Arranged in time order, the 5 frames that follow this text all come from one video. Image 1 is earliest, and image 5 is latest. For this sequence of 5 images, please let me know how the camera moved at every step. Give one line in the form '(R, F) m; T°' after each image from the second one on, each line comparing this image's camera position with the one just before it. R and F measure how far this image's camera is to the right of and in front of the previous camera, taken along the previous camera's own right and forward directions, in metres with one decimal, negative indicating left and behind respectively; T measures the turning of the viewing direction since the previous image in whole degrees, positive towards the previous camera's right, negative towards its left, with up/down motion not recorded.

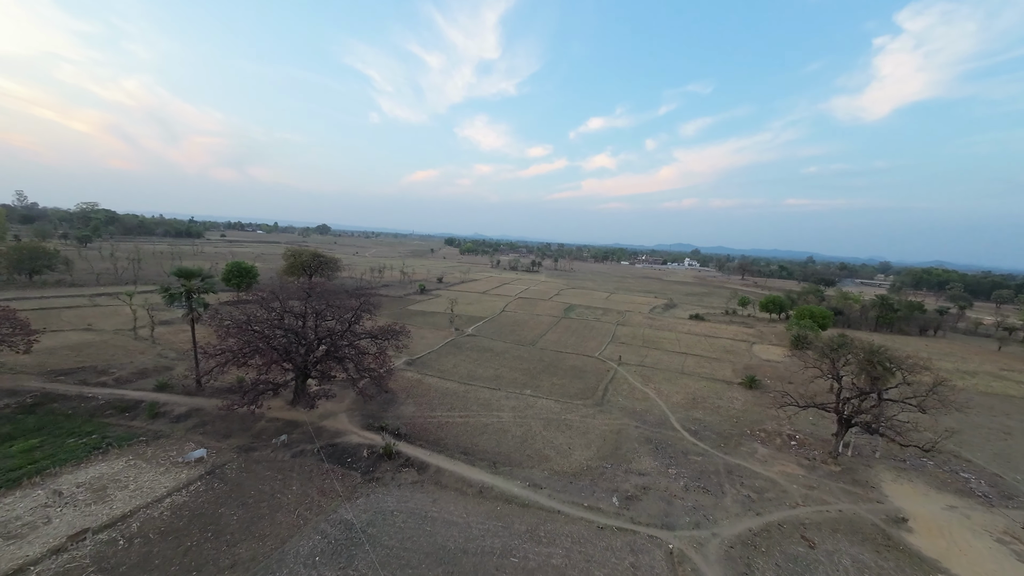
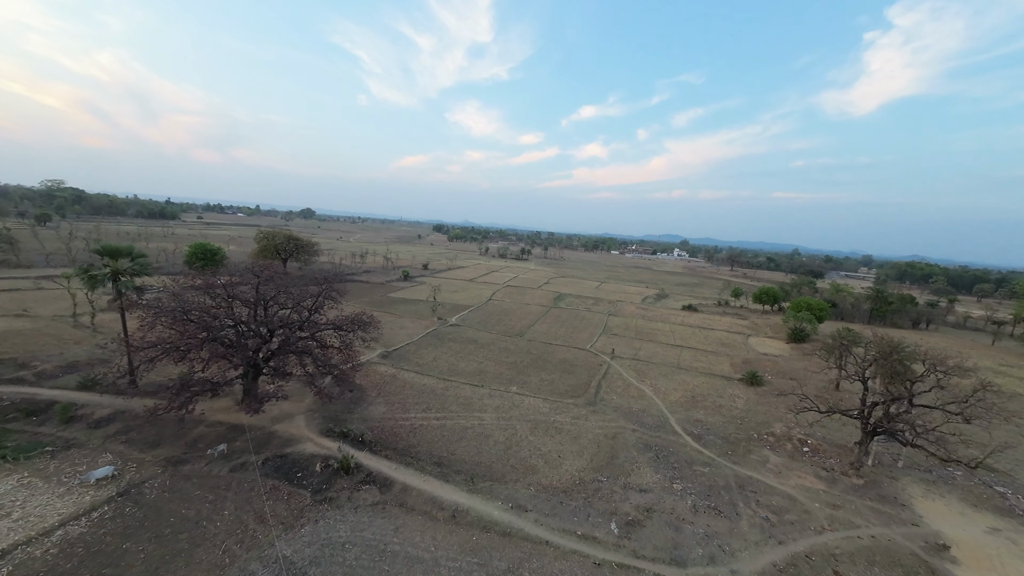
(+0.2, +2.4) m; +2°
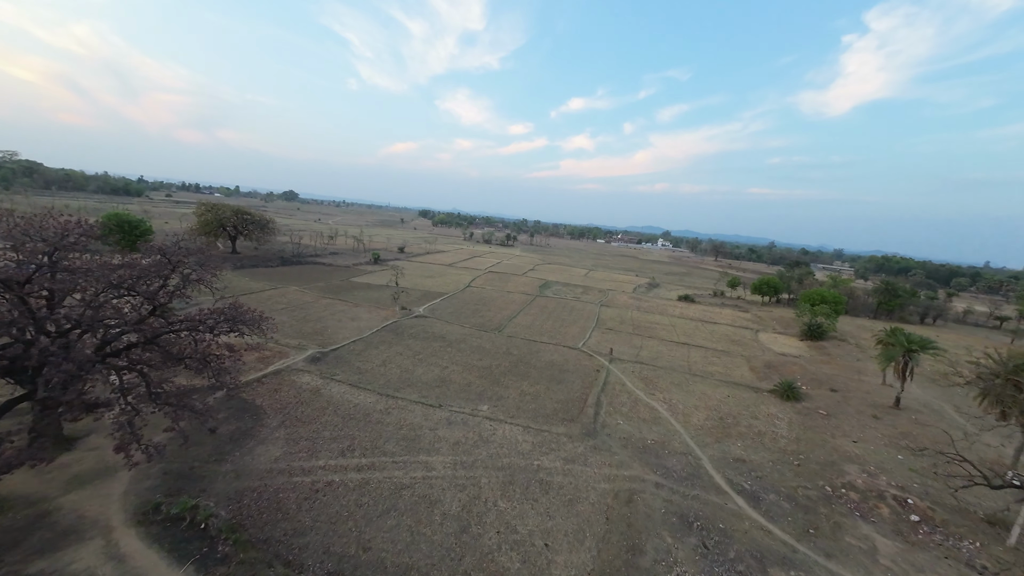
(+0.6, +6.3) m; +2°
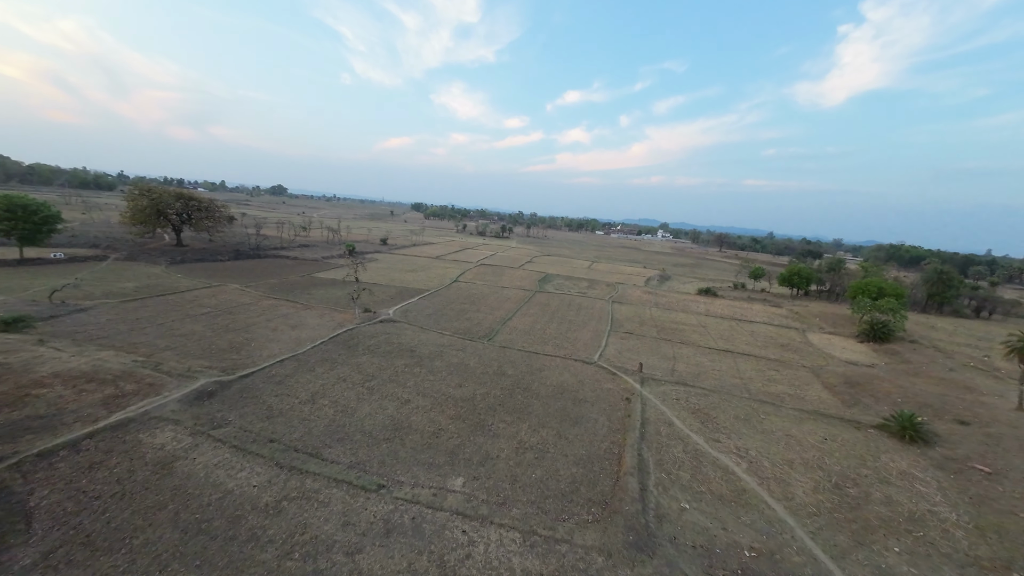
(+0.2, +6.9) m; 0°
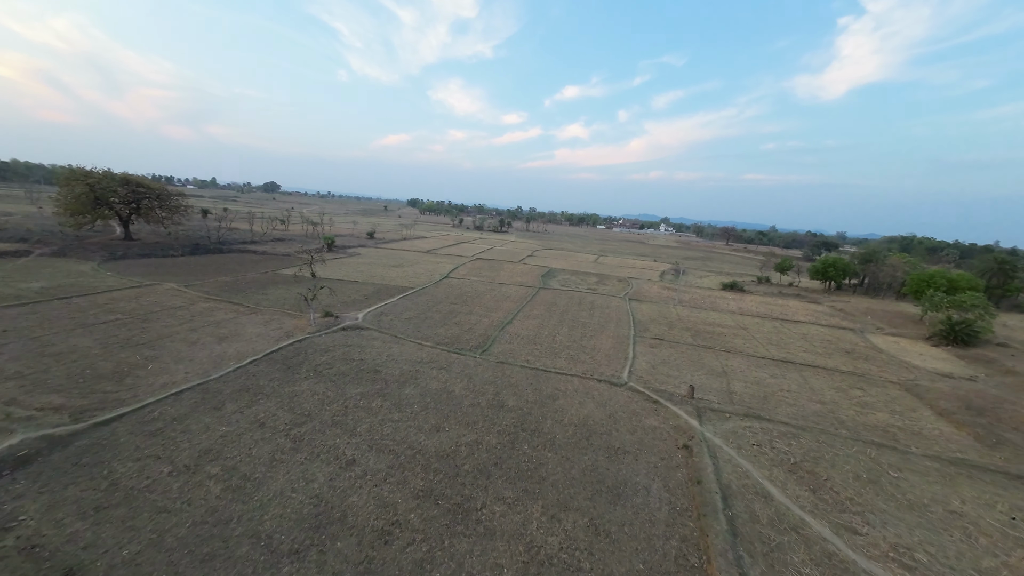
(0.0, +5.3) m; 0°
